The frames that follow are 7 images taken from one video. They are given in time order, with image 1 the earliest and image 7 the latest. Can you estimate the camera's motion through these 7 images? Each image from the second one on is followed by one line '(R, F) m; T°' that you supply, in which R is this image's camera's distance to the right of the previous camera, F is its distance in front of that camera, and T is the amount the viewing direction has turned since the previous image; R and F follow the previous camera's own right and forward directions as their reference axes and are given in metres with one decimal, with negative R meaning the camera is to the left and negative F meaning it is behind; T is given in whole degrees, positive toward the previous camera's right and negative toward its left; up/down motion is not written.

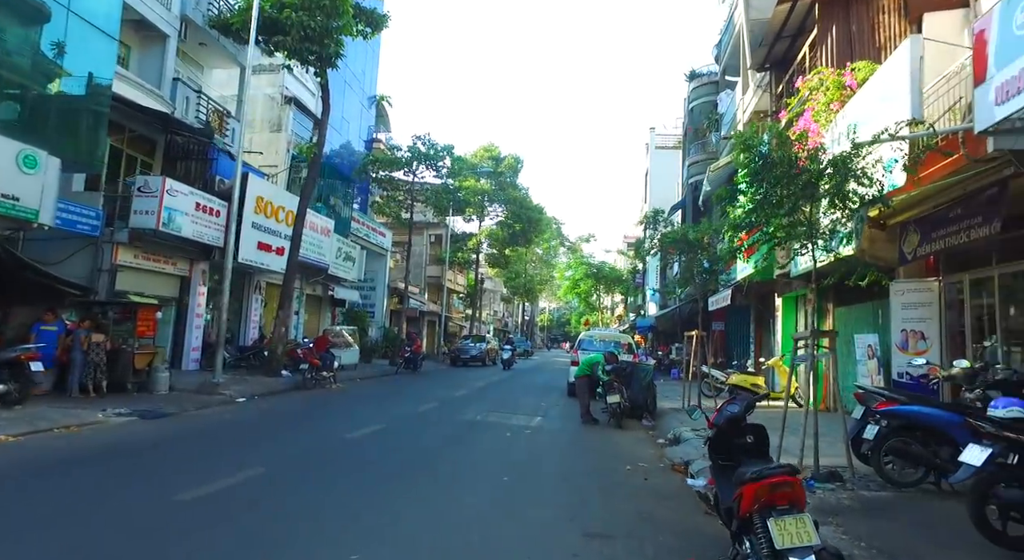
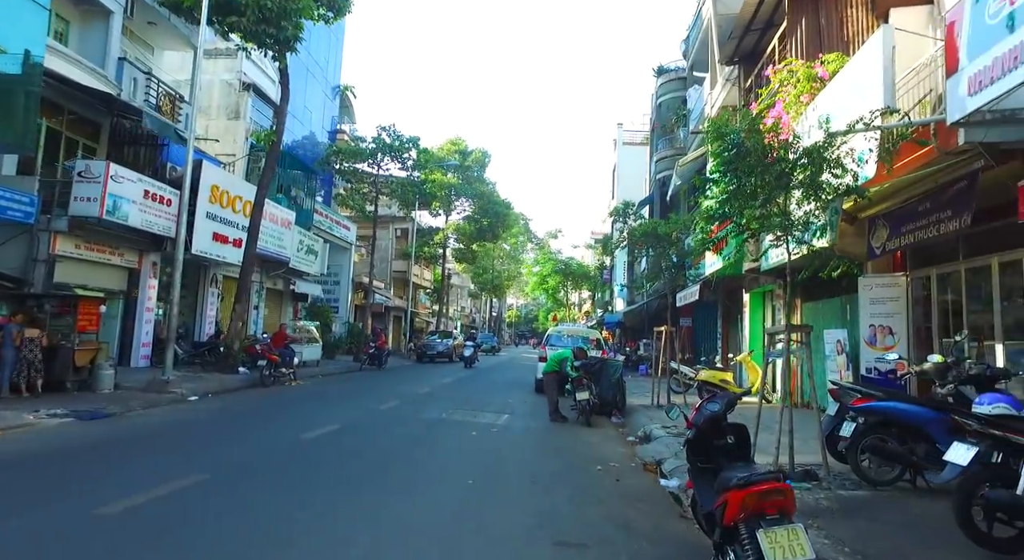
(0.0, +0.4) m; +3°
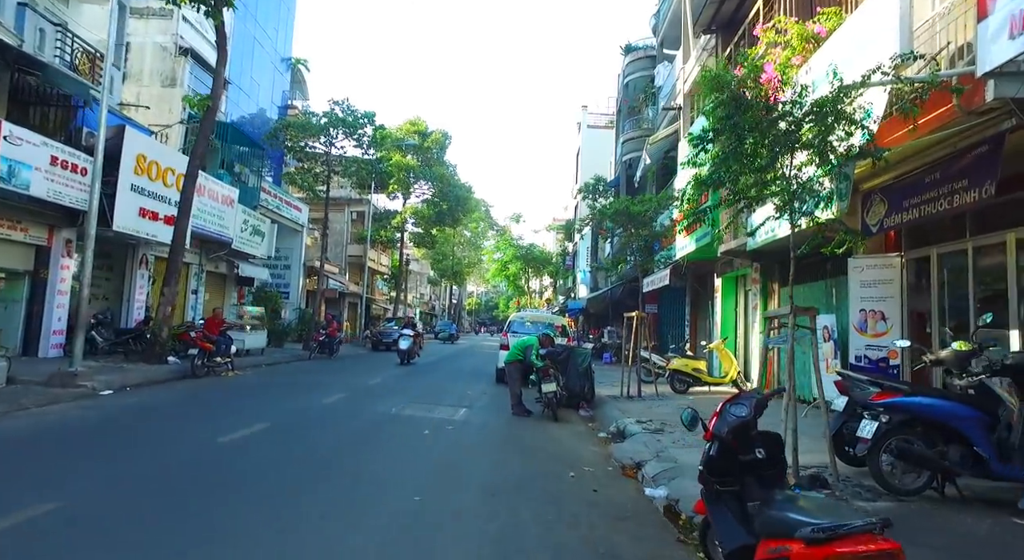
(0.0, +1.1) m; +3°
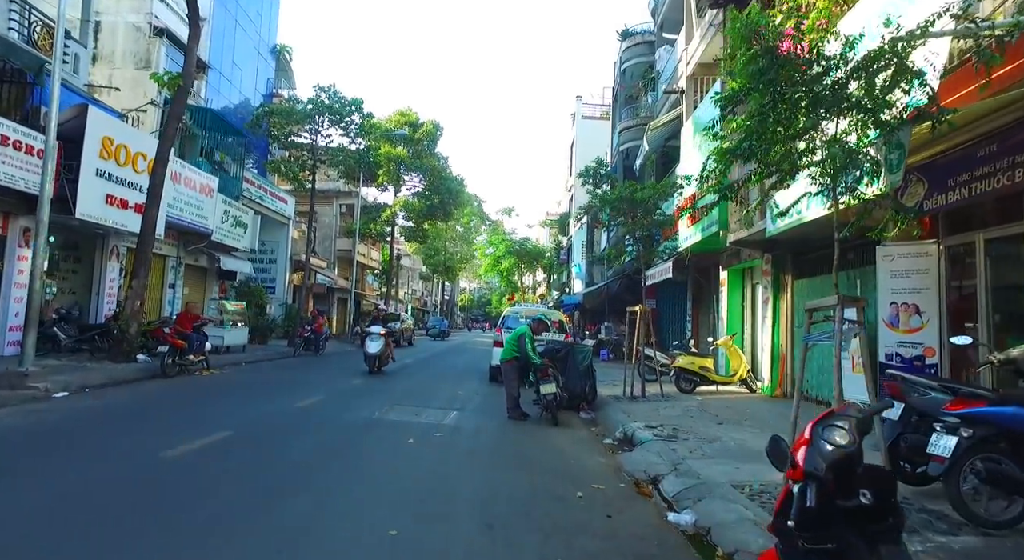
(0.0, +0.9) m; +1°
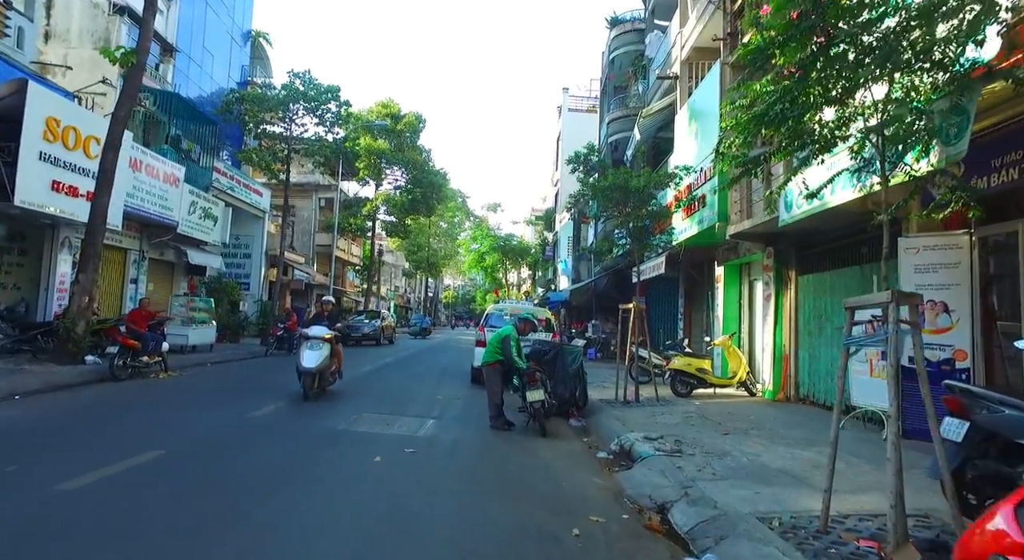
(0.0, +1.0) m; +1°
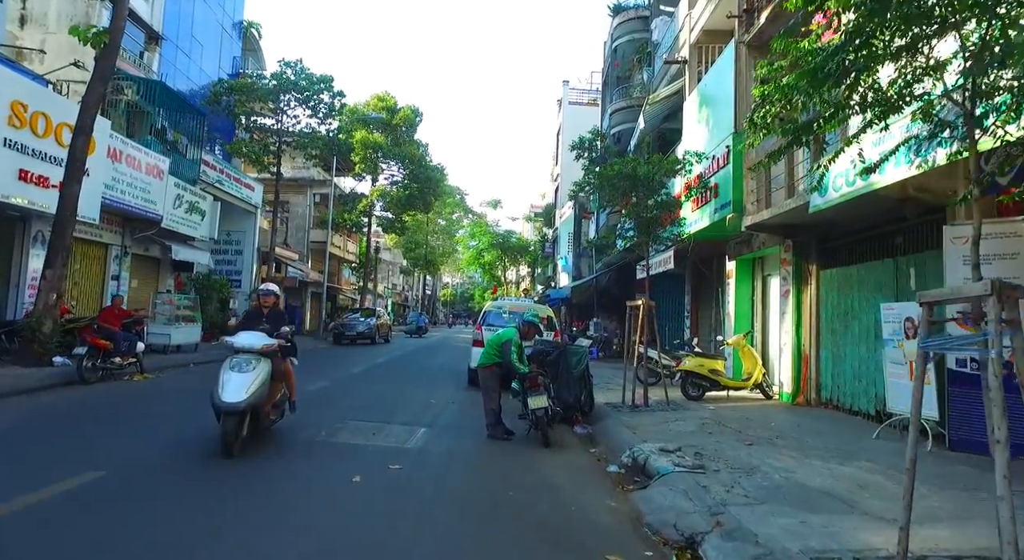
(0.0, +0.8) m; 0°
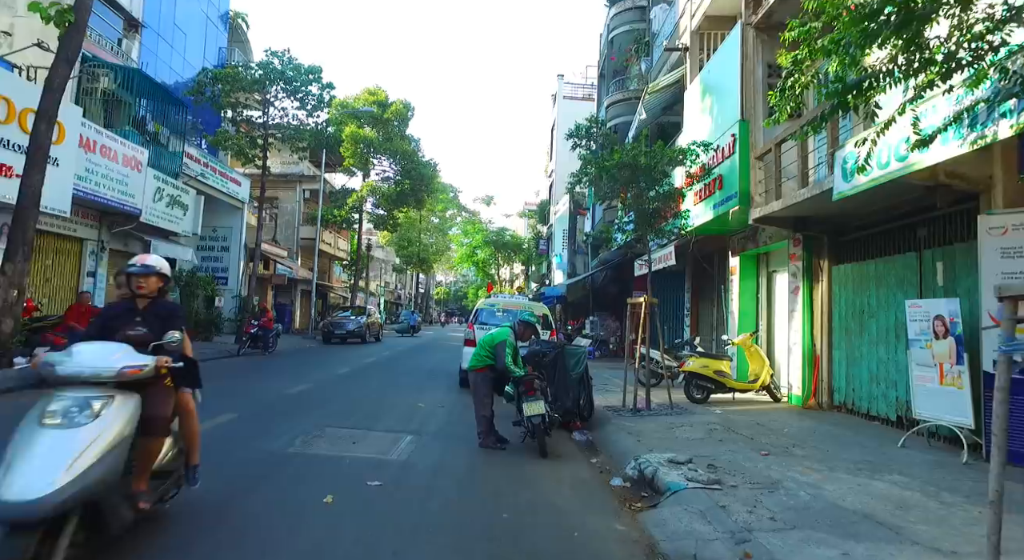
(0.0, +0.7) m; +1°
